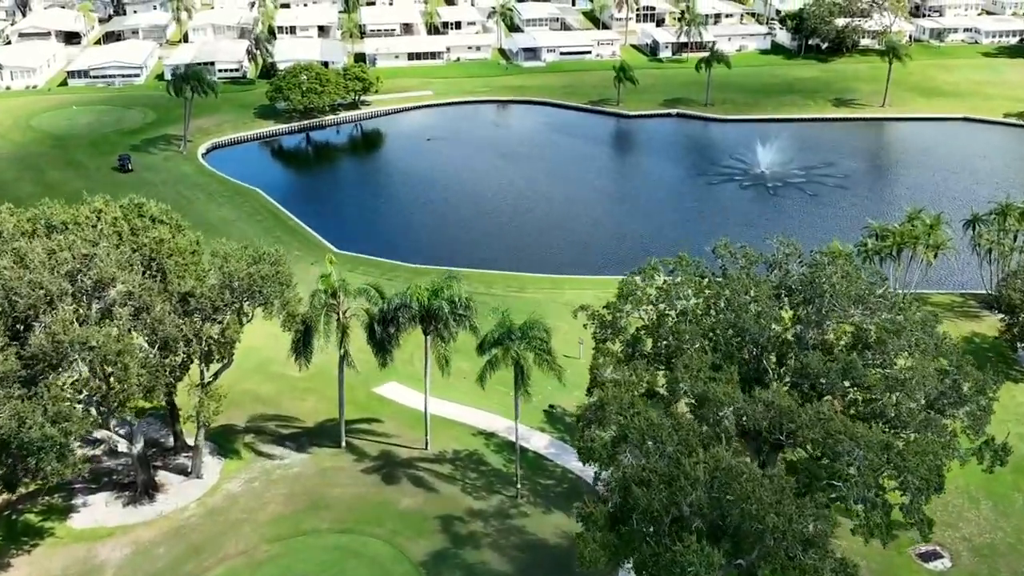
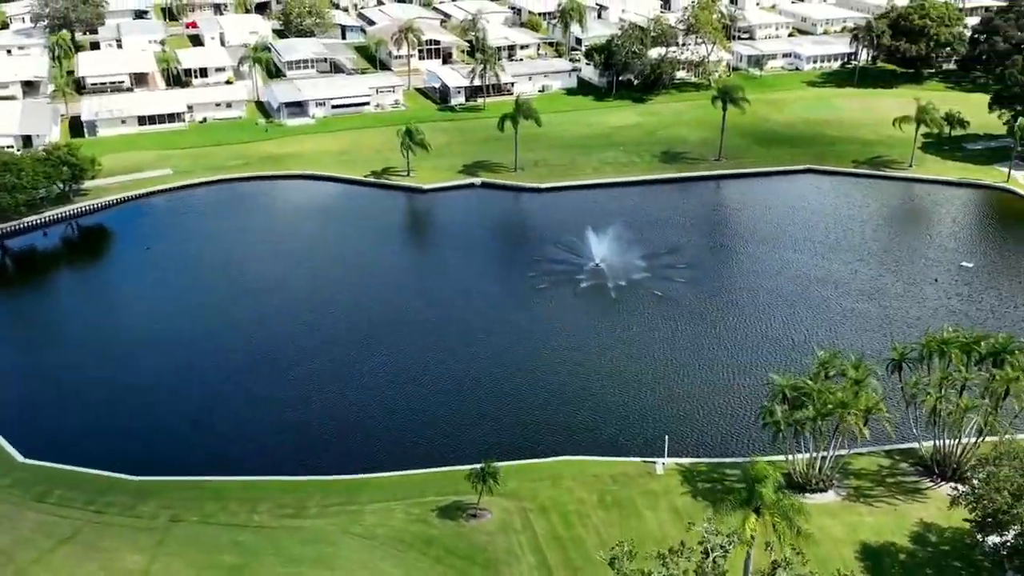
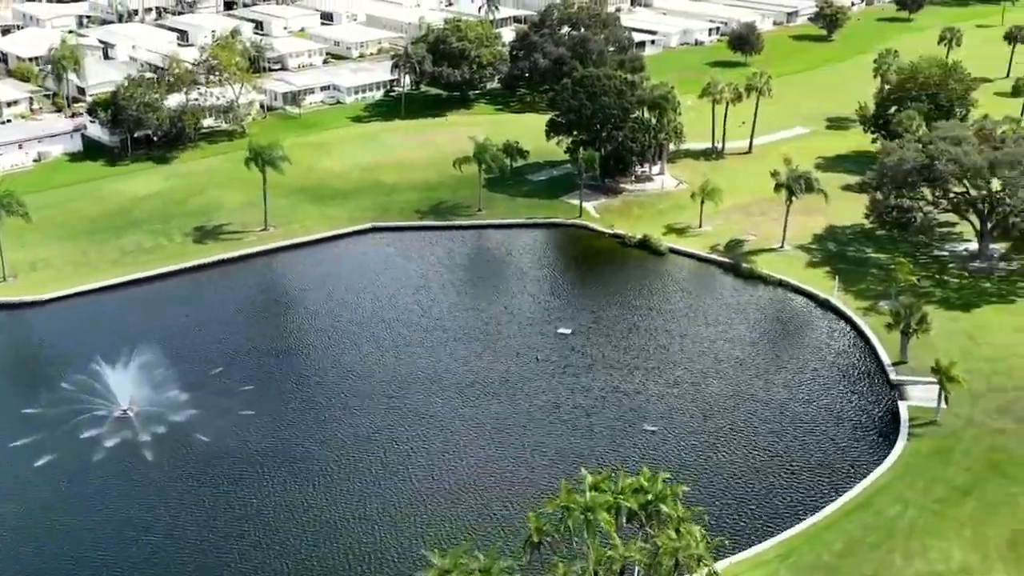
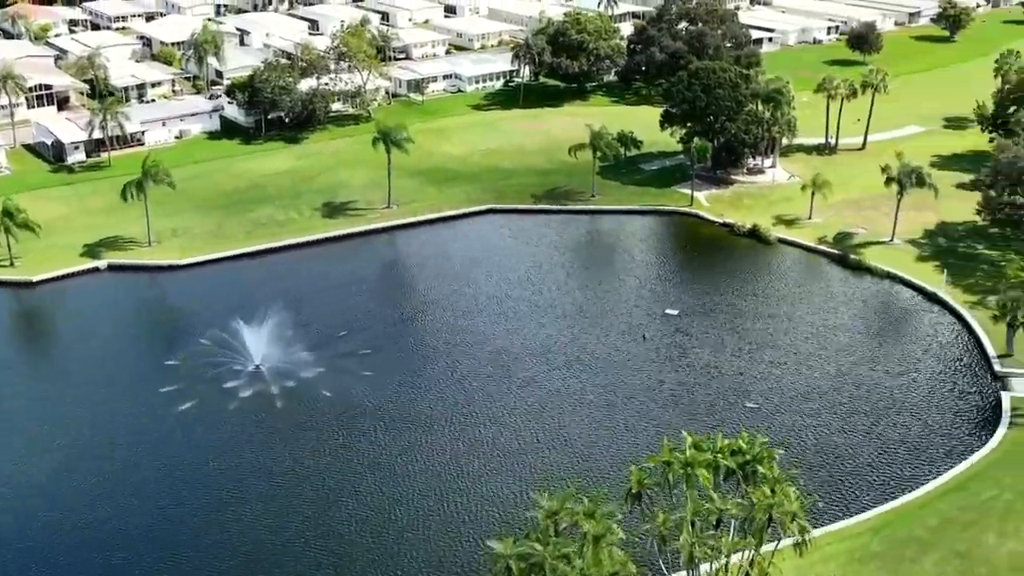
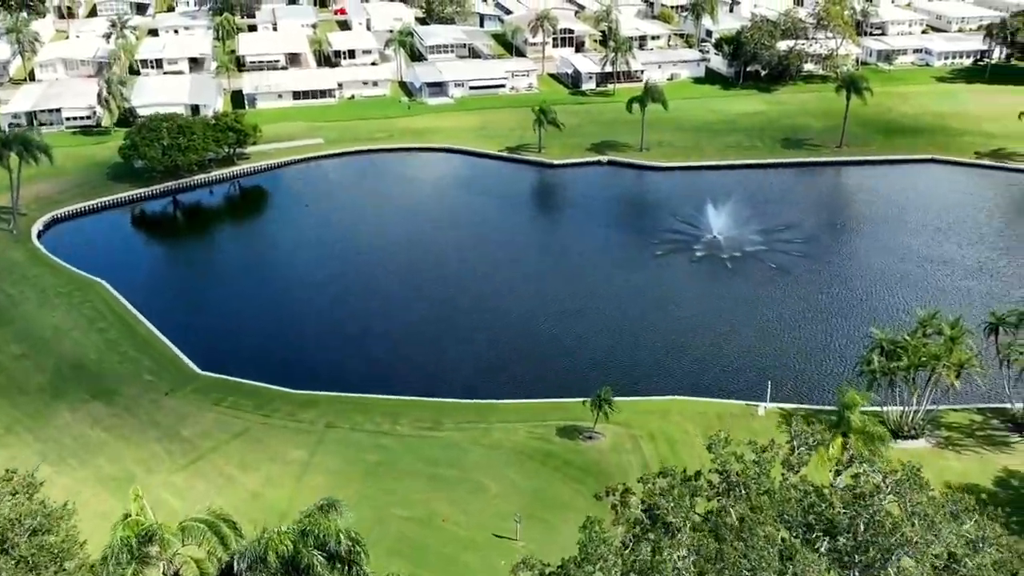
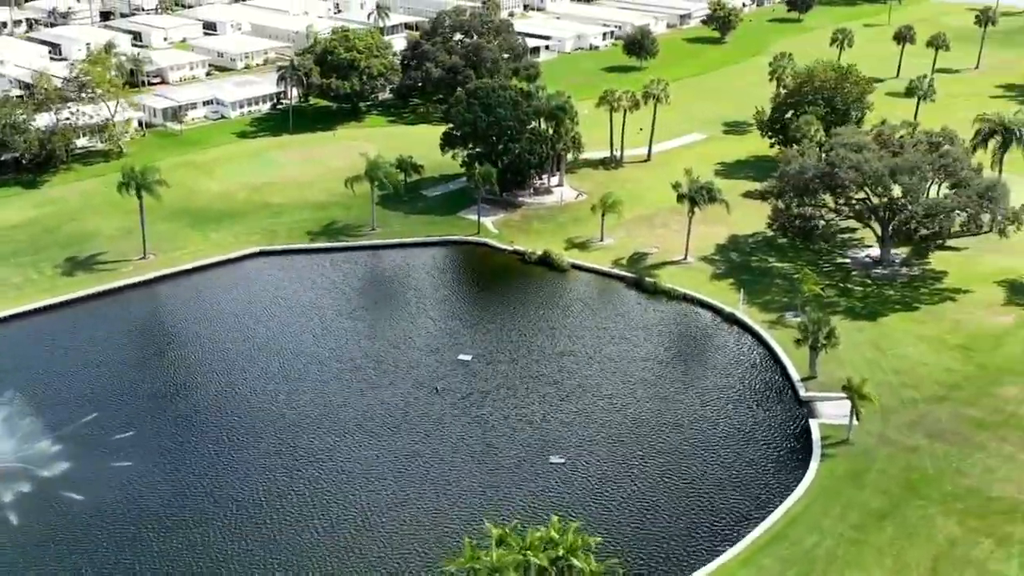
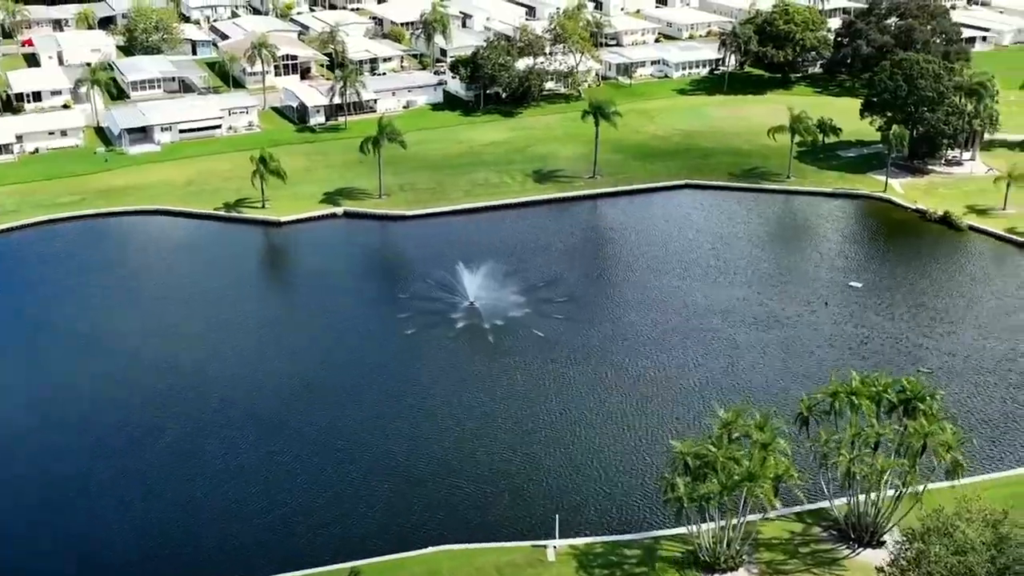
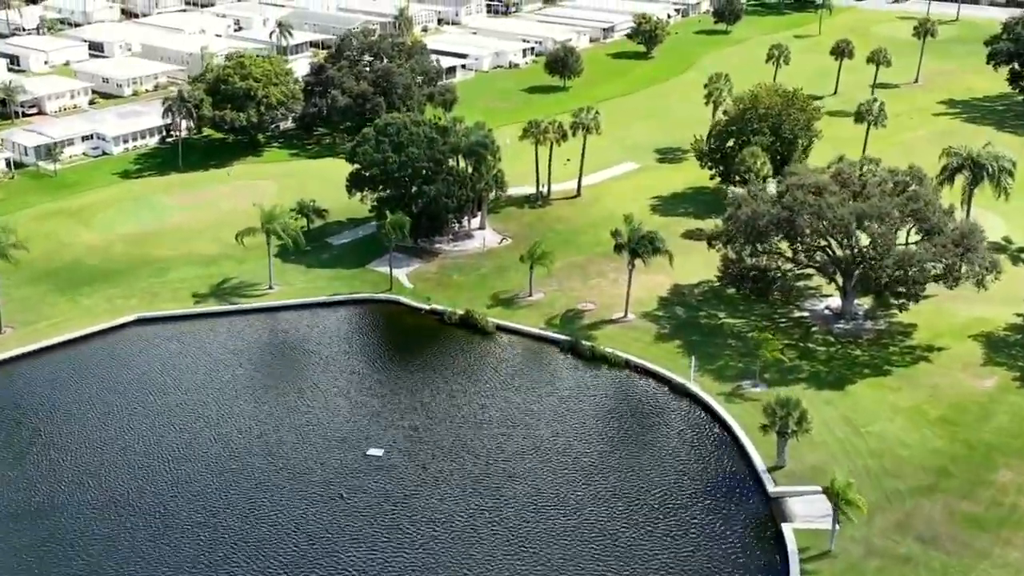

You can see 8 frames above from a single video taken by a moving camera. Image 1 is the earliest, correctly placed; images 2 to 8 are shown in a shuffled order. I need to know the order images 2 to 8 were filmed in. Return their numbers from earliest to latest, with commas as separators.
5, 2, 7, 4, 3, 6, 8
